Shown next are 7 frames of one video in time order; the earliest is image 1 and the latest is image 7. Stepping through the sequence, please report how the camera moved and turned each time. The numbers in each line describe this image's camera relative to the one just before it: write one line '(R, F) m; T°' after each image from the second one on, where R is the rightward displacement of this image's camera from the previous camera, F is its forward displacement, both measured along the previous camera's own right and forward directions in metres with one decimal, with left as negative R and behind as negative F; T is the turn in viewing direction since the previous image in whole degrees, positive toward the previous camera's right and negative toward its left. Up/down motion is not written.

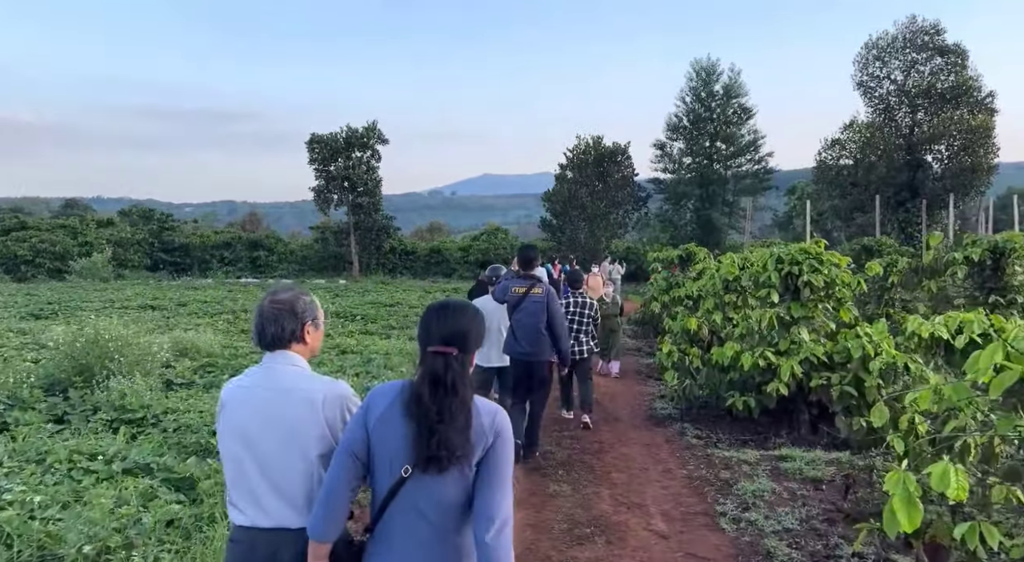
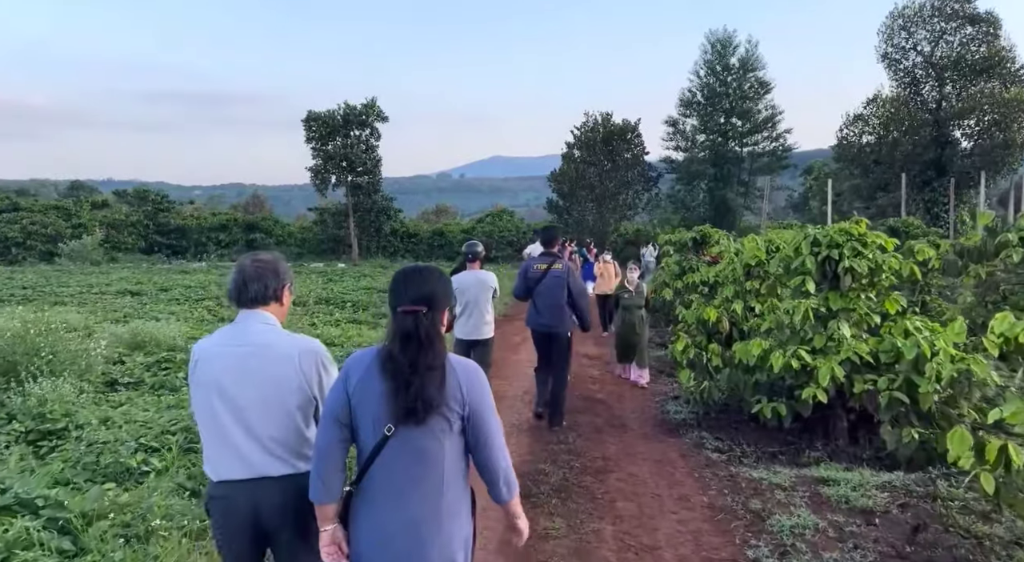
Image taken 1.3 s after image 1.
(+0.2, +1.0) m; -1°
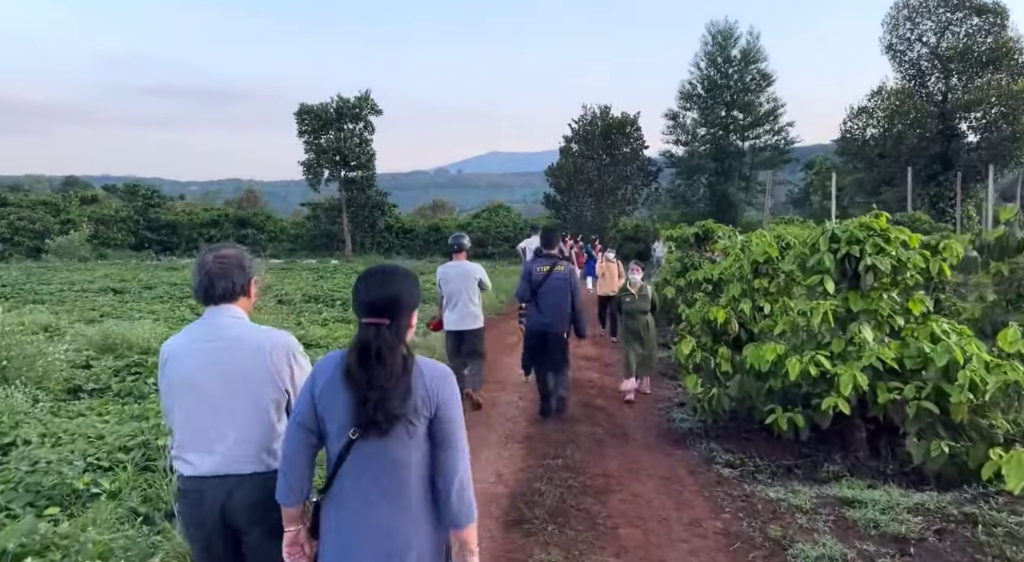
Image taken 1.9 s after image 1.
(0.0, +0.5) m; 0°
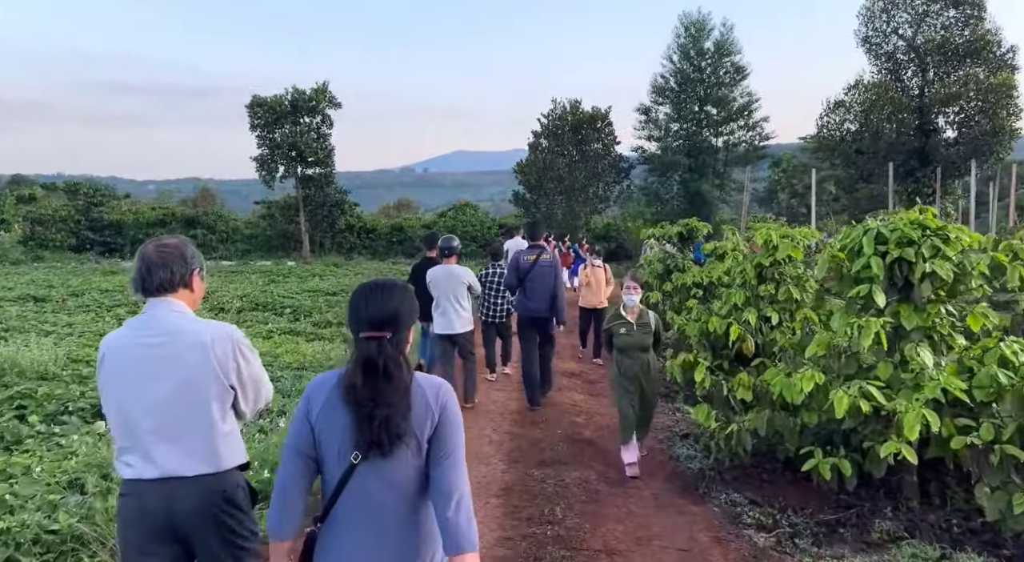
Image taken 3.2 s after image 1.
(0.0, +1.2) m; +3°
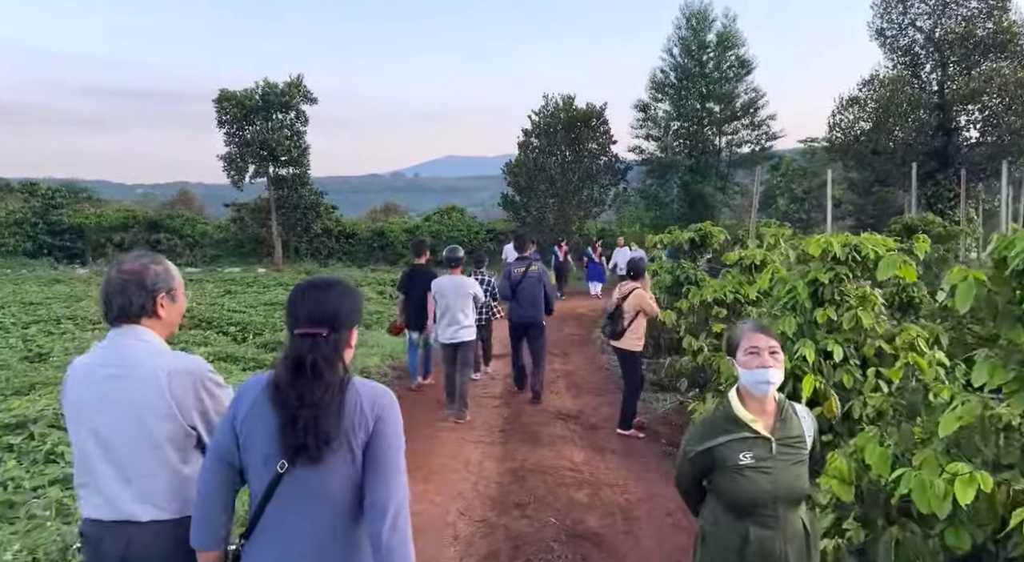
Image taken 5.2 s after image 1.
(+0.1, +1.8) m; +1°
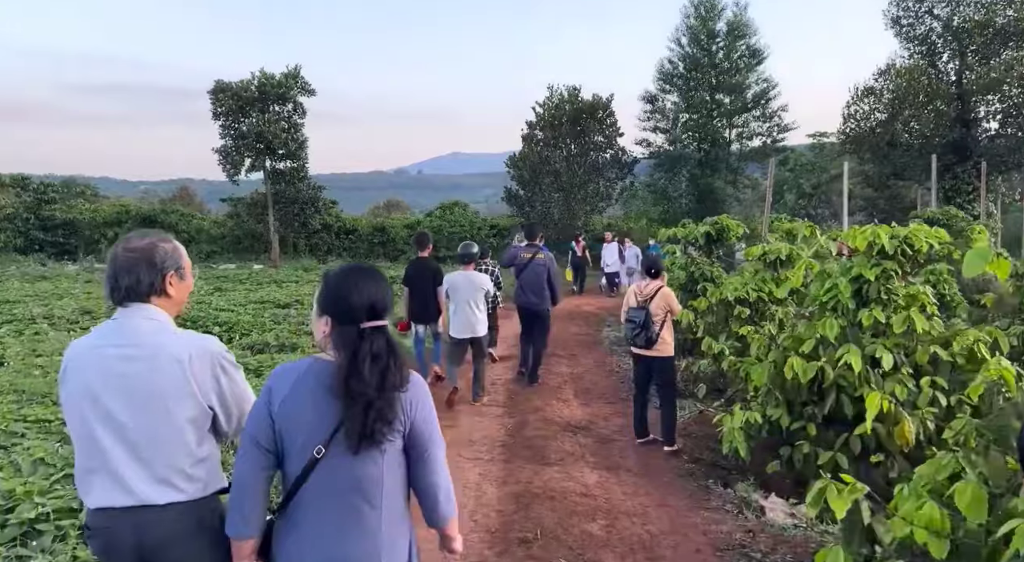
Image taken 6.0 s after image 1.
(0.0, +0.7) m; 0°
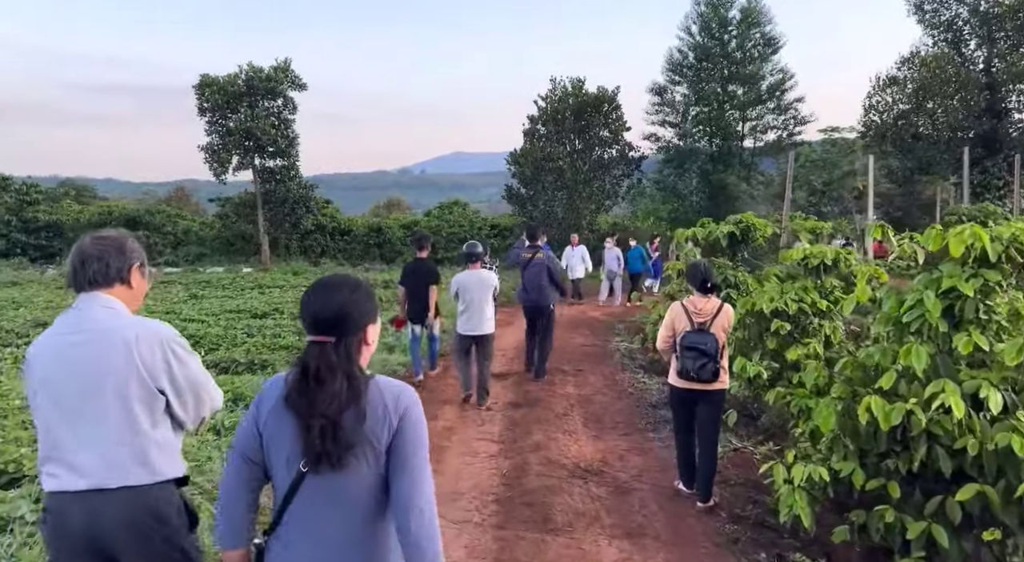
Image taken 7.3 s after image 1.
(+0.1, +1.1) m; 0°
